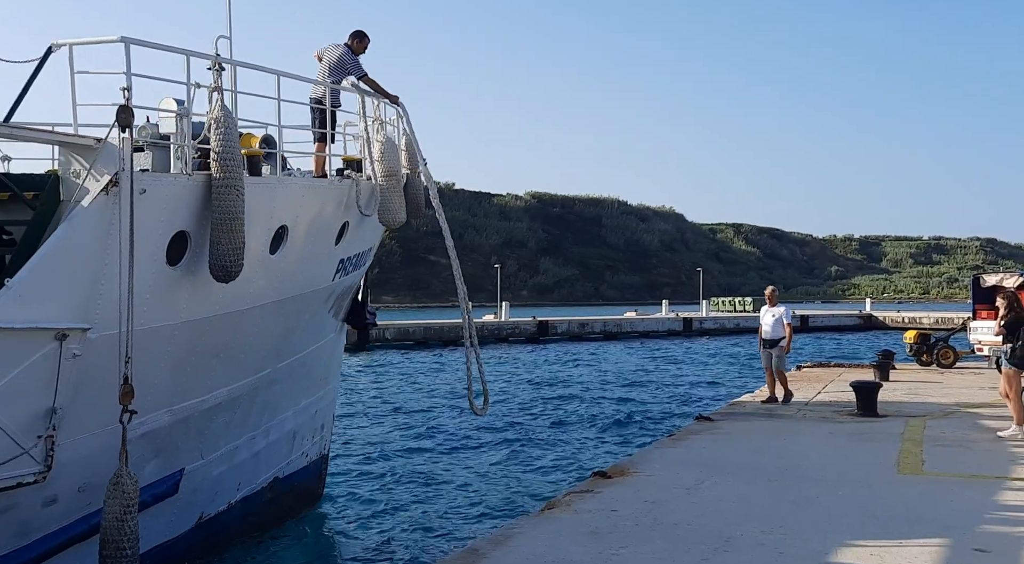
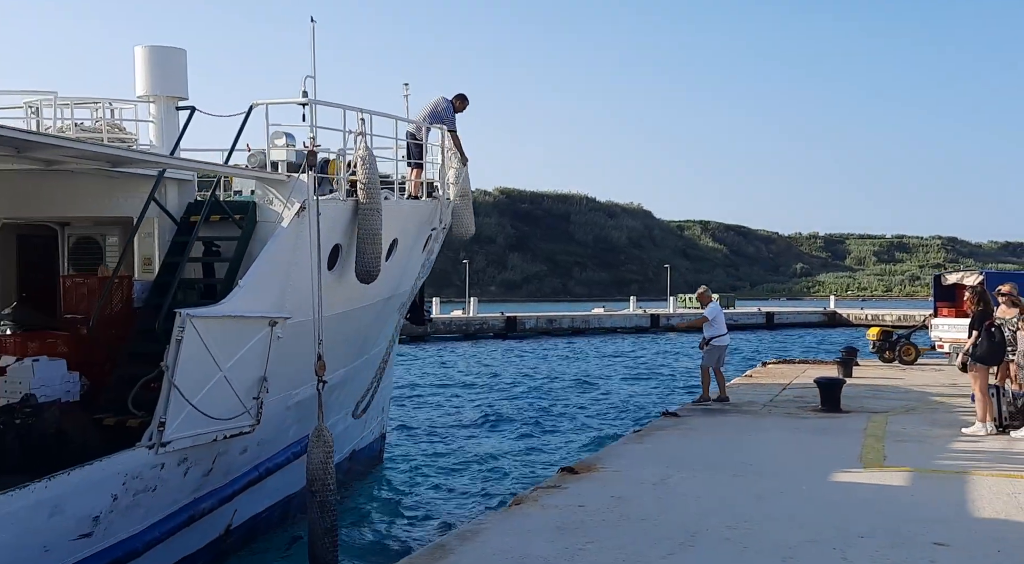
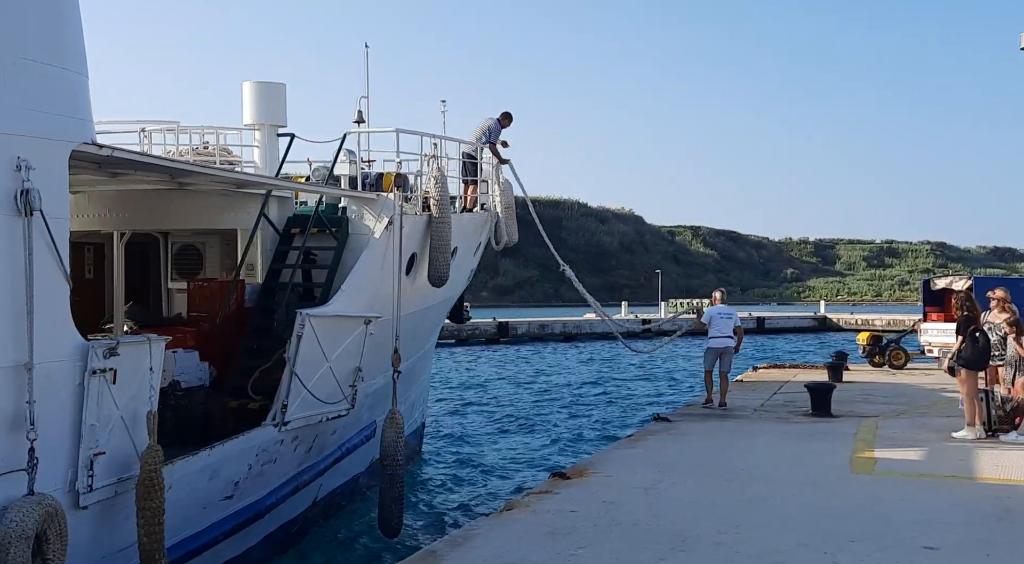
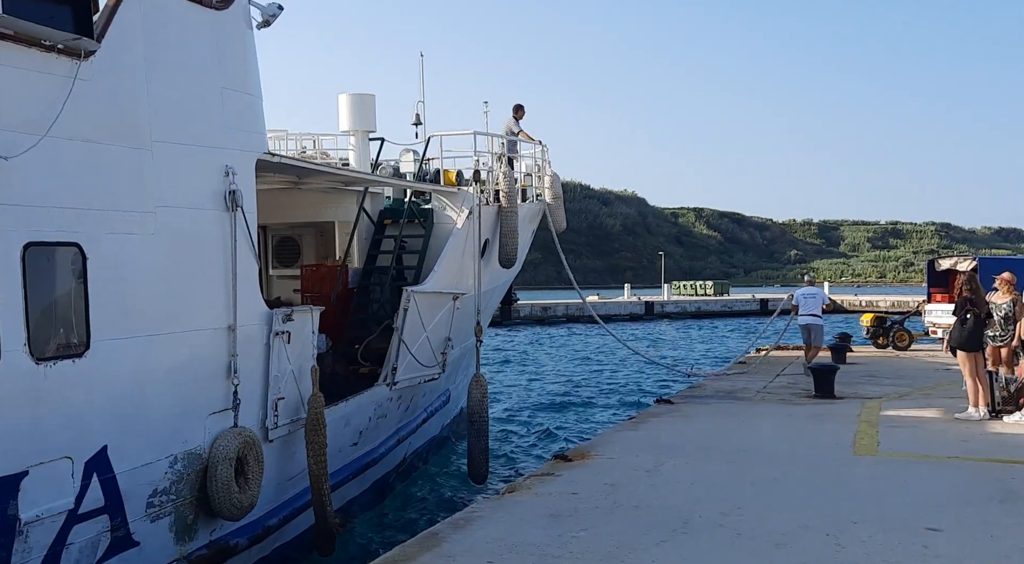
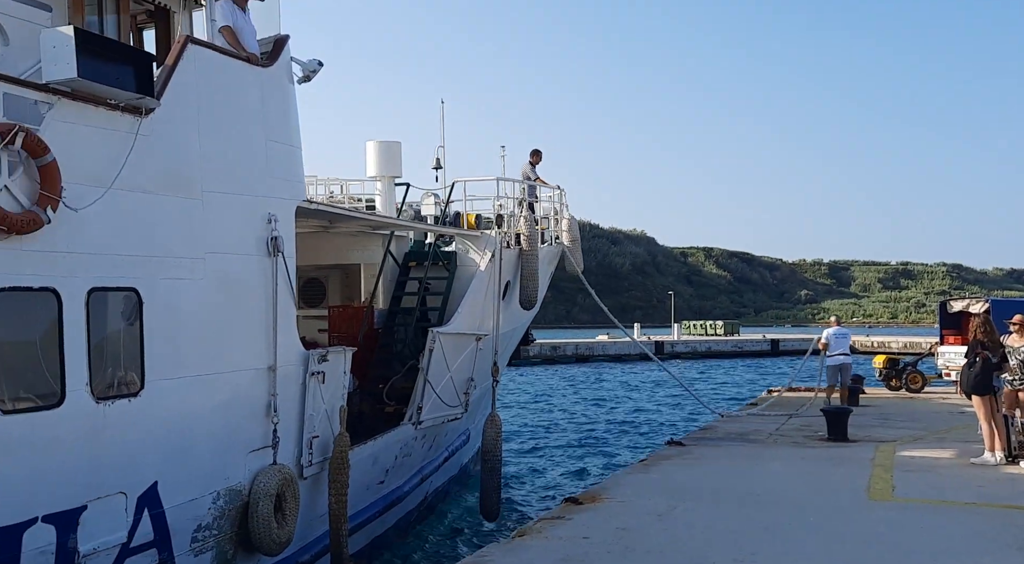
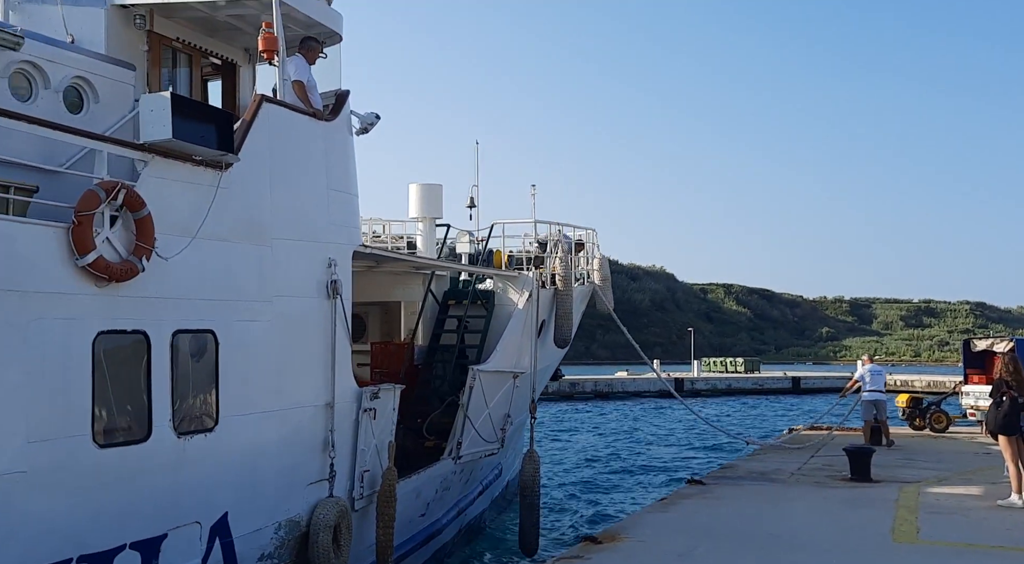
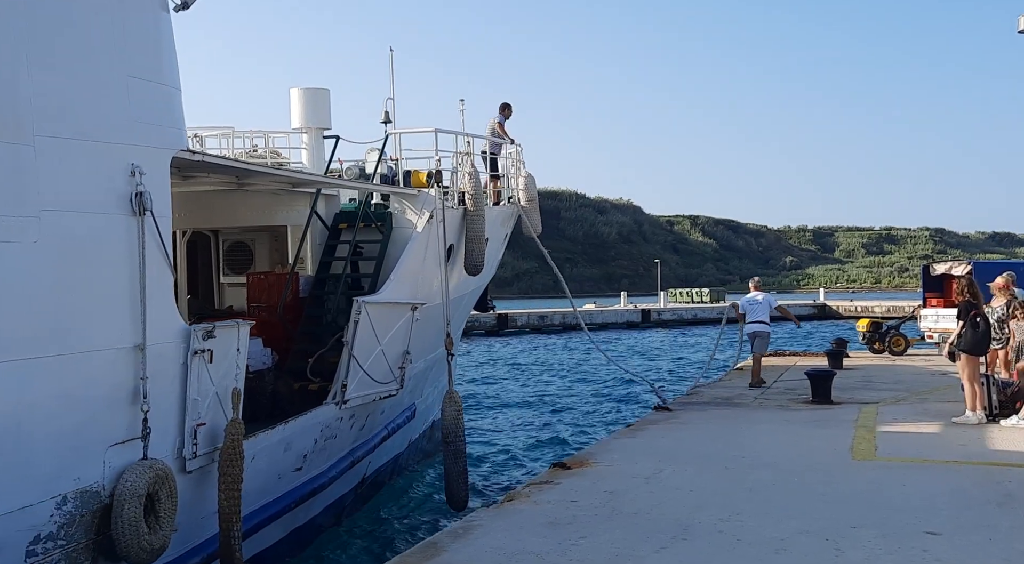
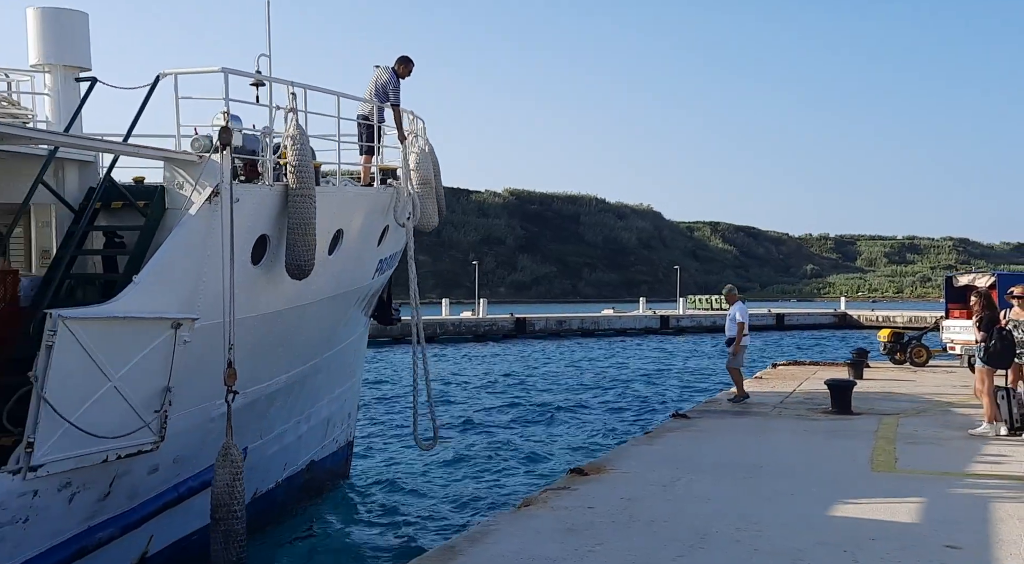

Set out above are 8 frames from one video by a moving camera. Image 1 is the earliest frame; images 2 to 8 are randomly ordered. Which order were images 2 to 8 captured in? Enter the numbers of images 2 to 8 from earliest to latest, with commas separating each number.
8, 2, 3, 7, 4, 5, 6
